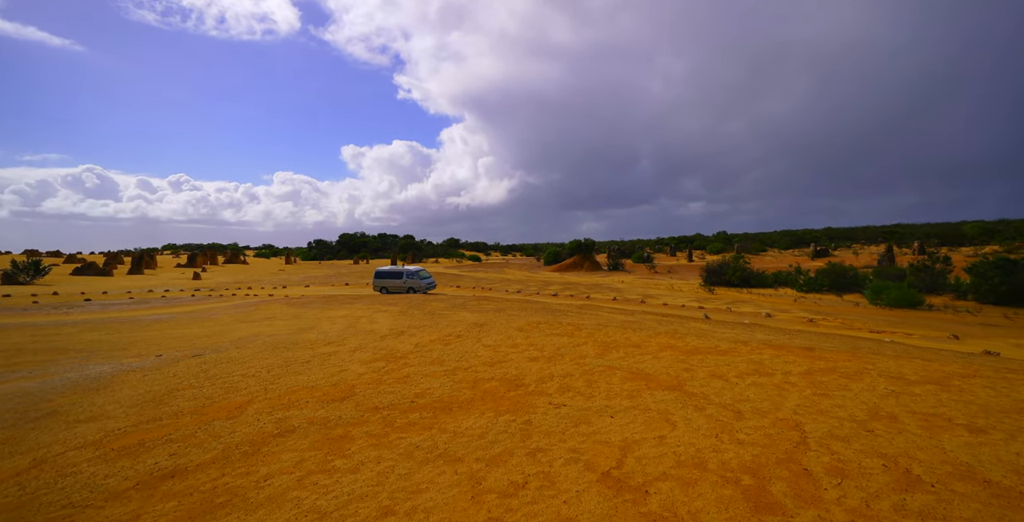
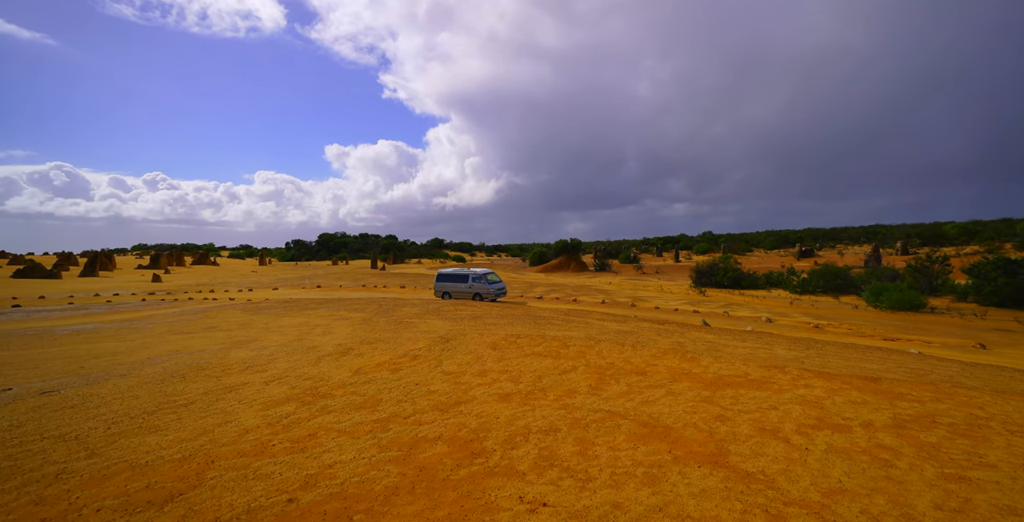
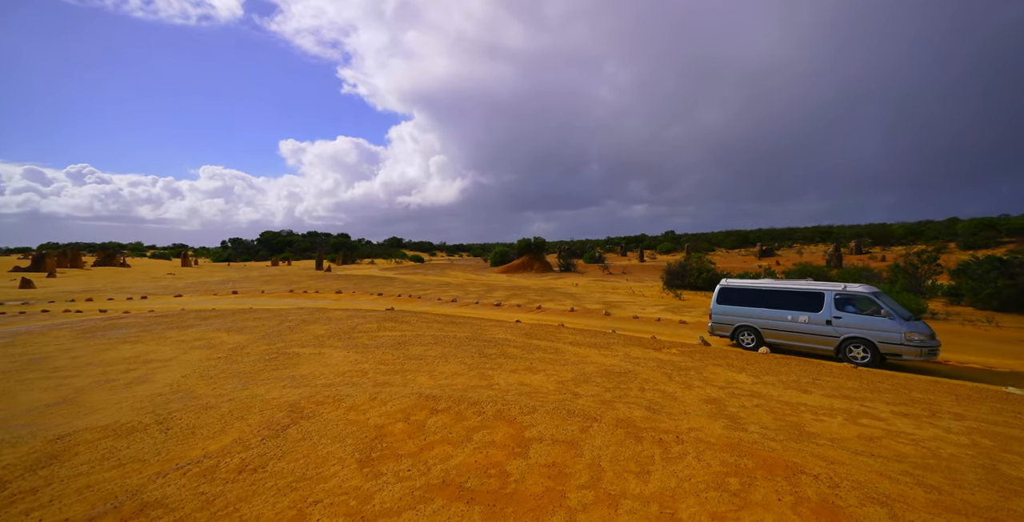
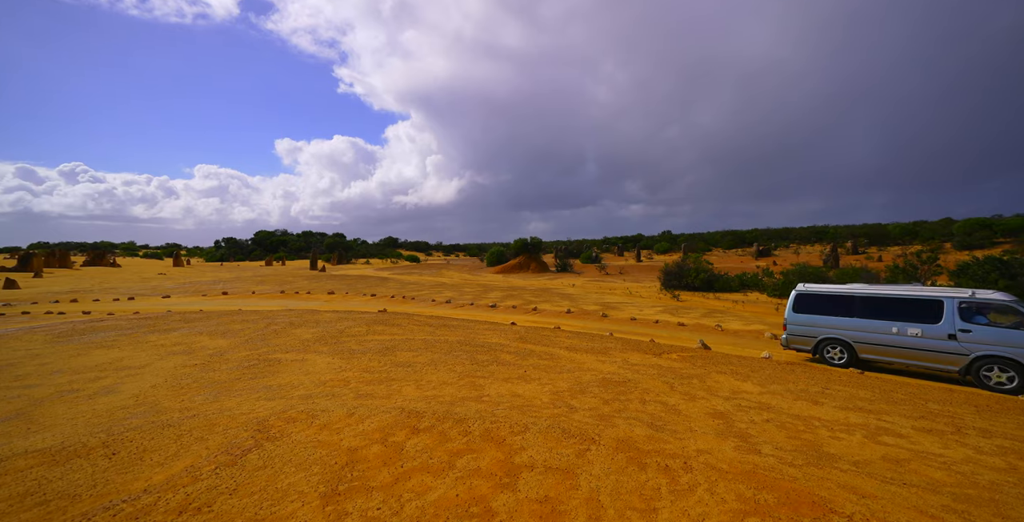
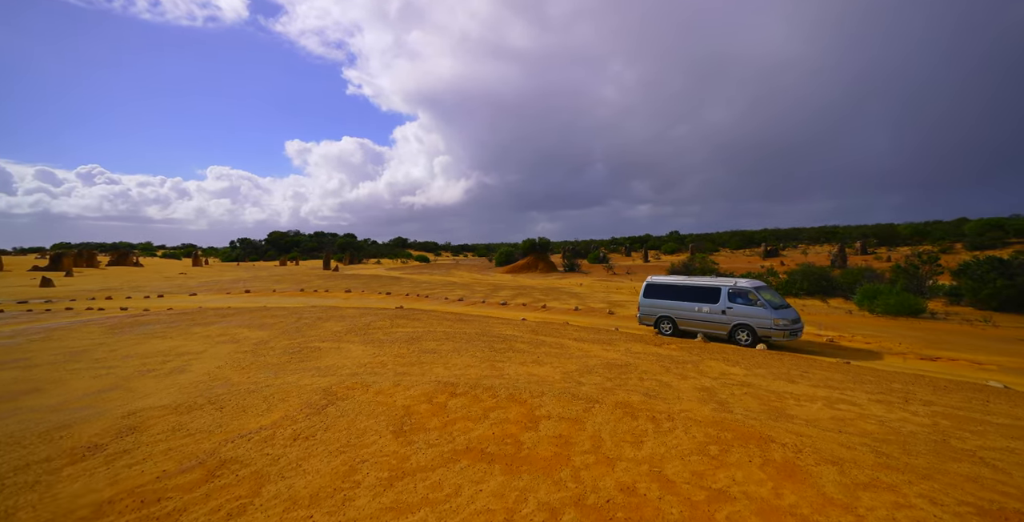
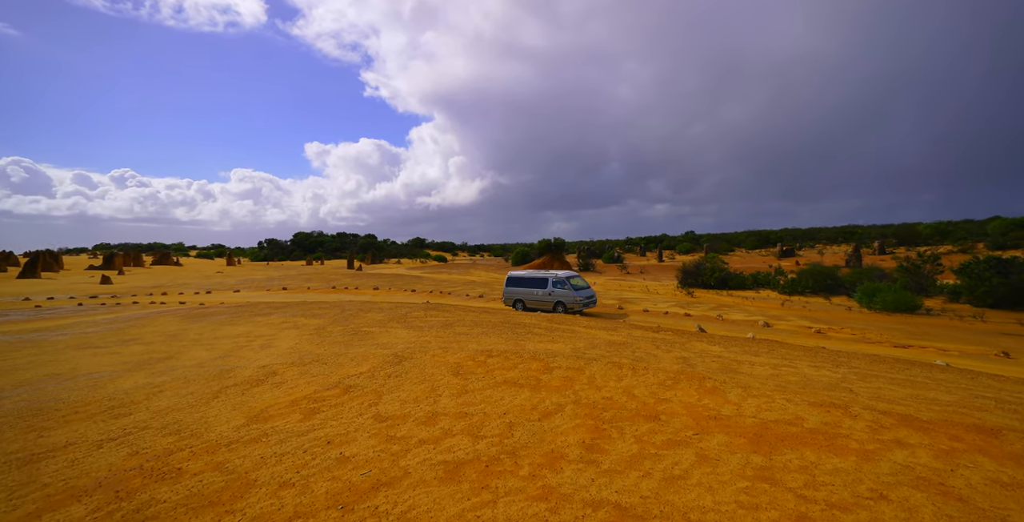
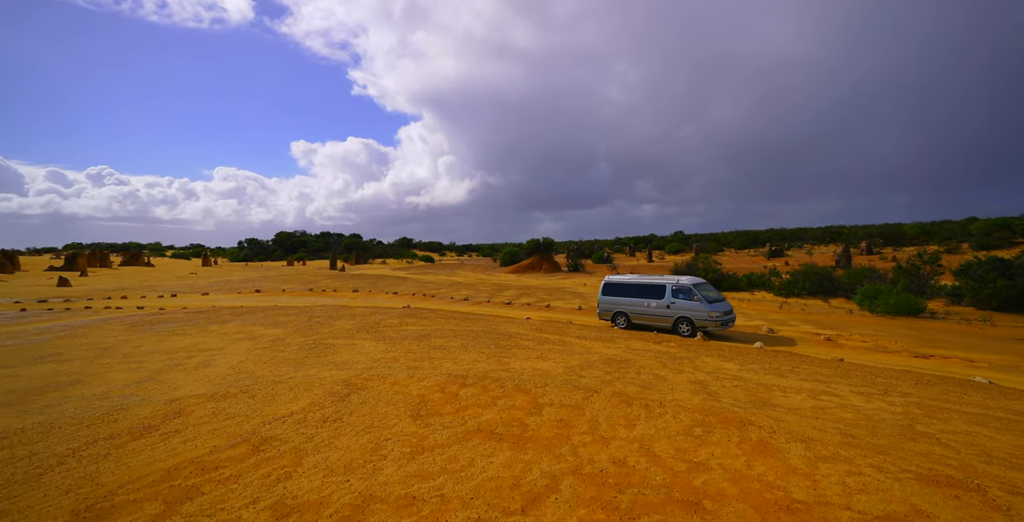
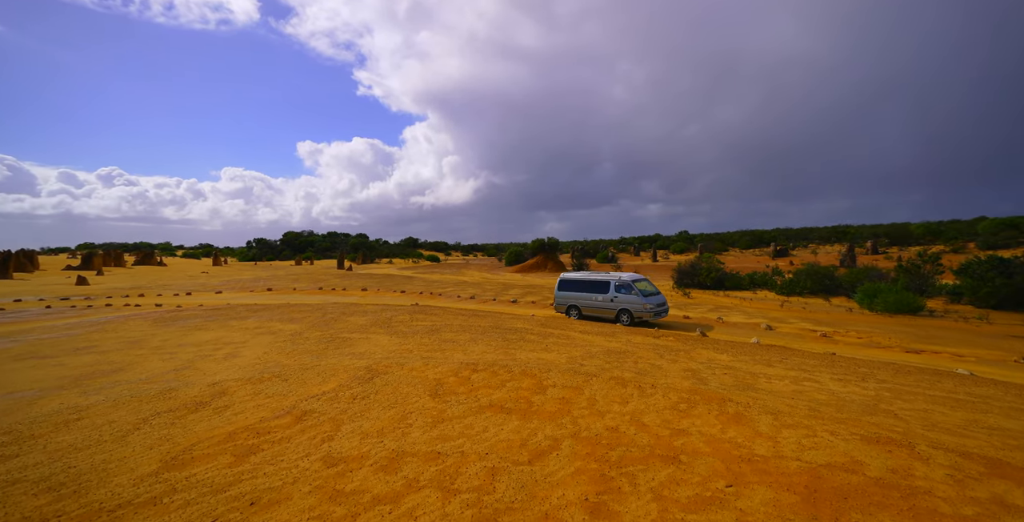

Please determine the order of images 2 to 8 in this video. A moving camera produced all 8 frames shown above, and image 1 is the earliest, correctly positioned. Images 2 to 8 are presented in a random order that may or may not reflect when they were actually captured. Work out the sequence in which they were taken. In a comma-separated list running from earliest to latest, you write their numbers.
2, 6, 8, 7, 5, 3, 4
